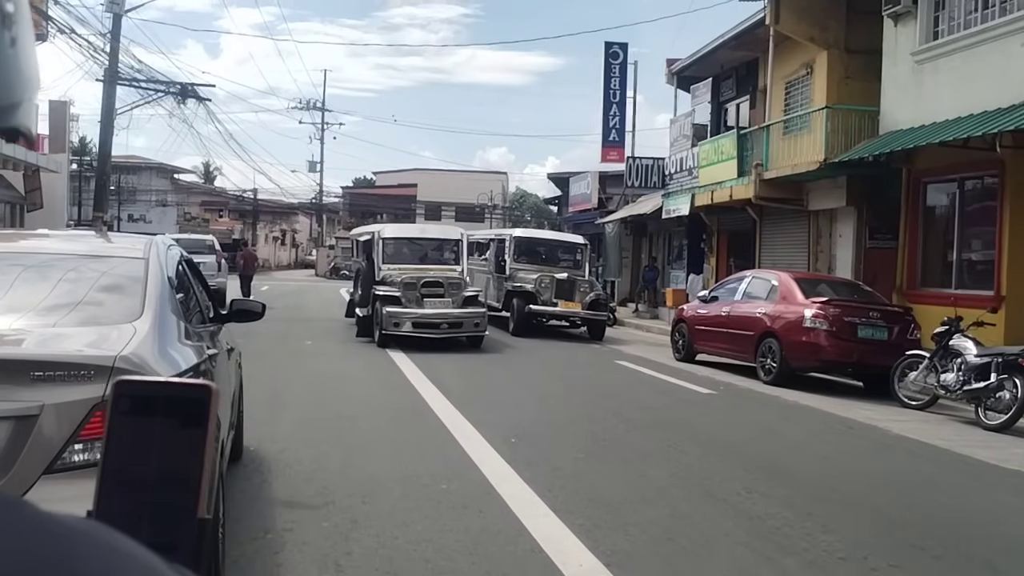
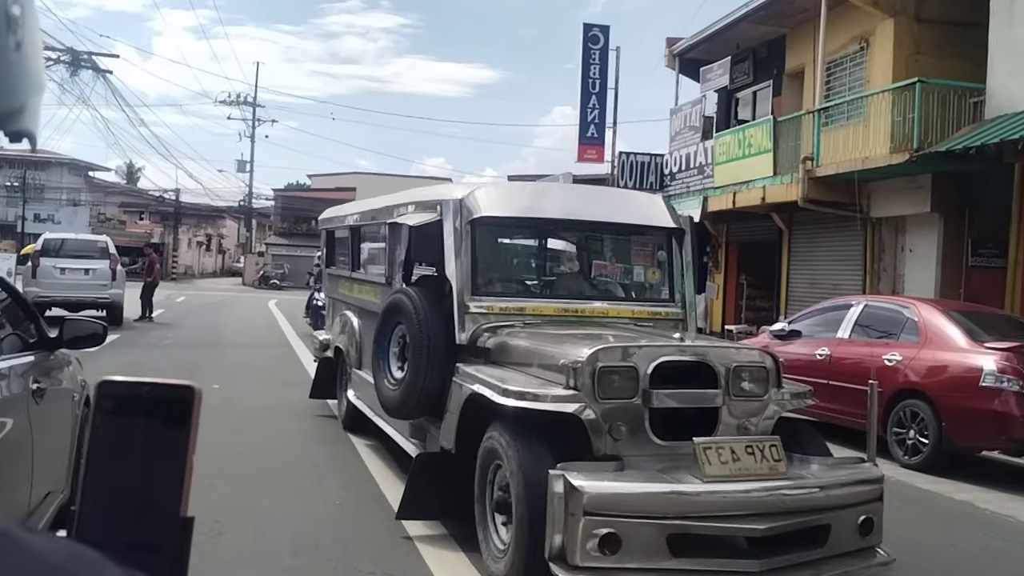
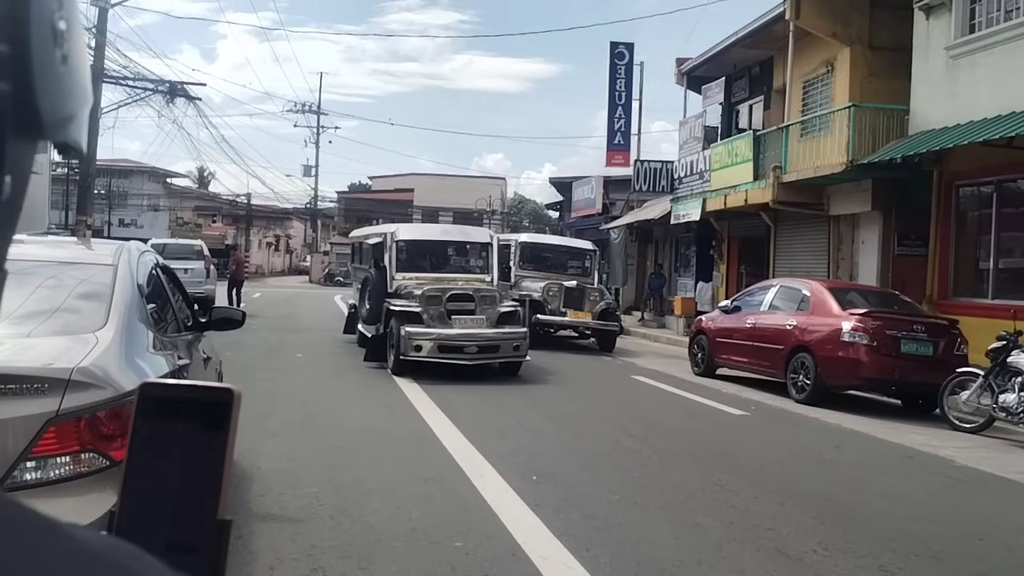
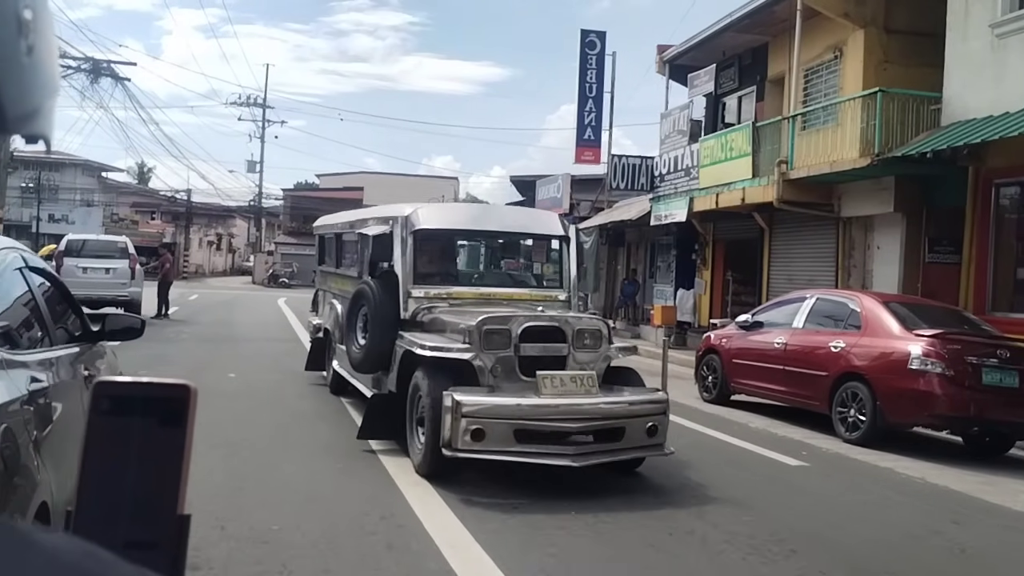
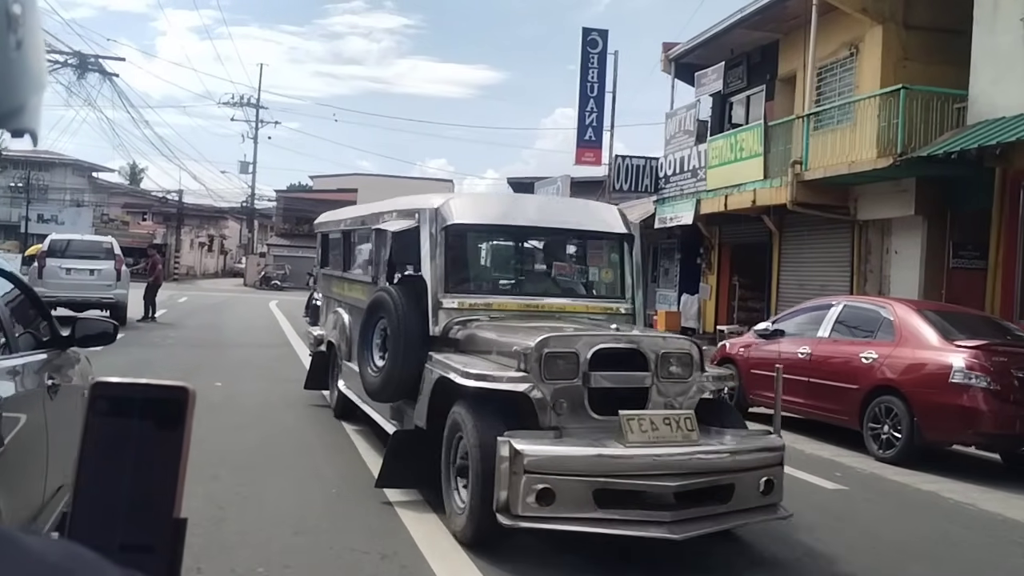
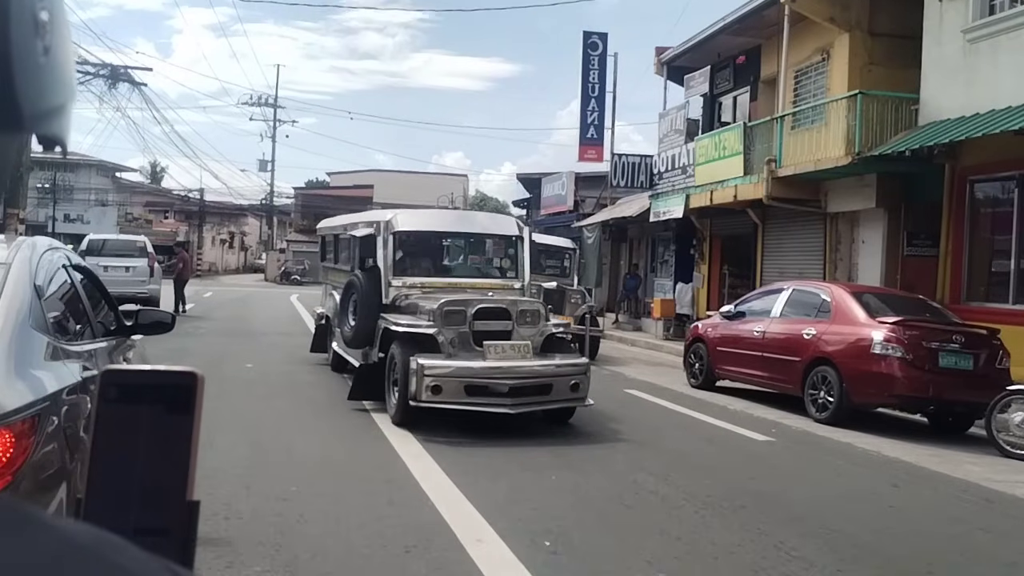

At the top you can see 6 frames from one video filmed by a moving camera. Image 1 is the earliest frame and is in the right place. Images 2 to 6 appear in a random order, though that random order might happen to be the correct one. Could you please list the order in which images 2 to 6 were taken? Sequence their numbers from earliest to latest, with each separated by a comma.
3, 6, 4, 5, 2
